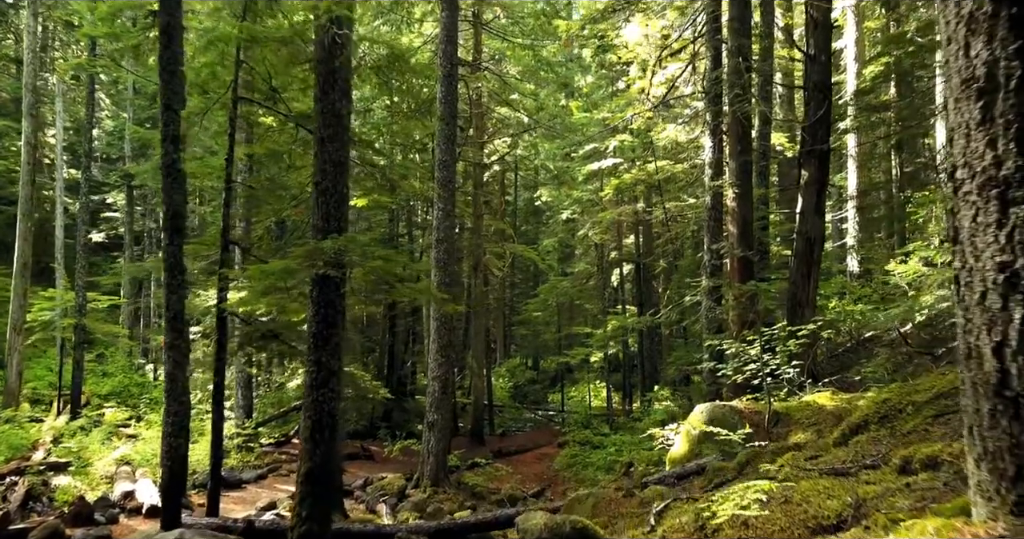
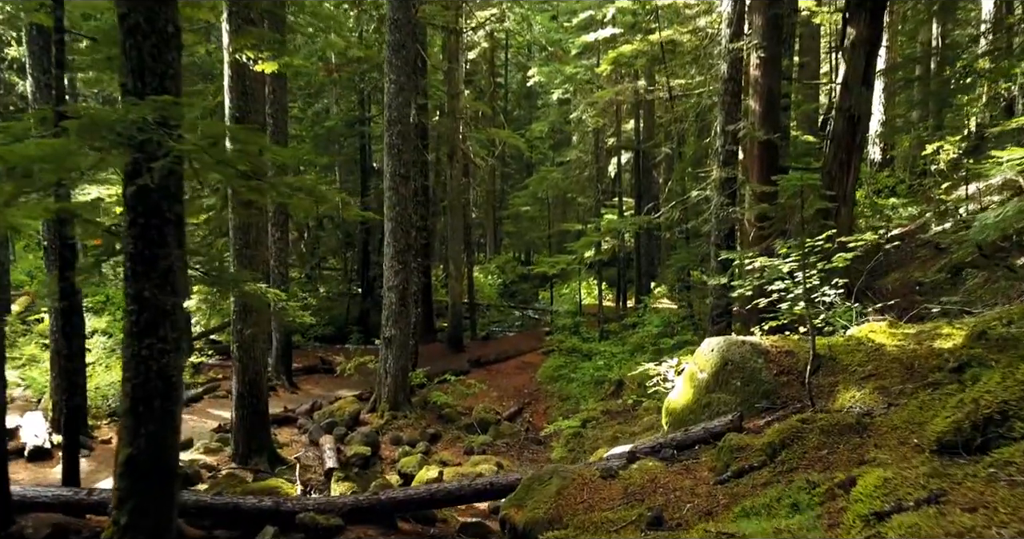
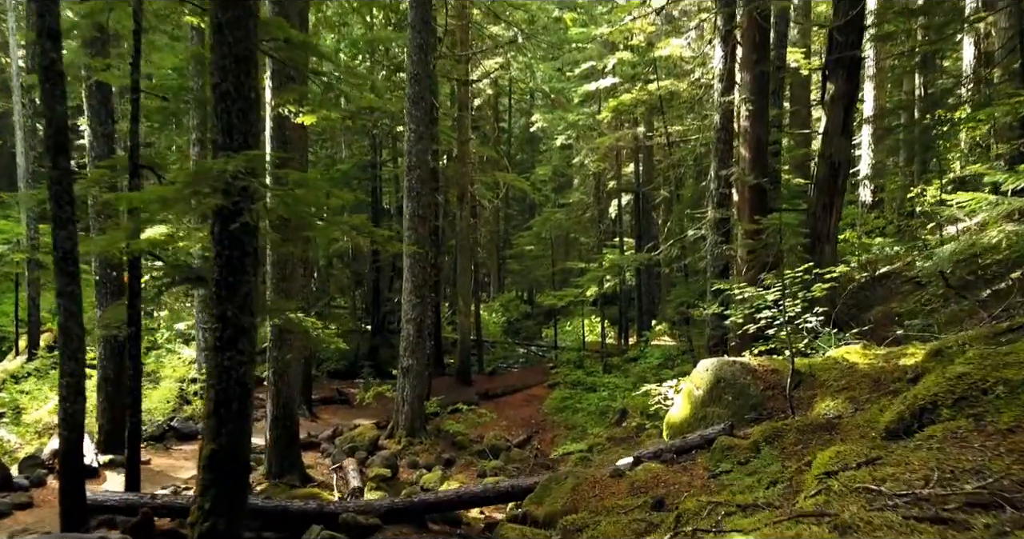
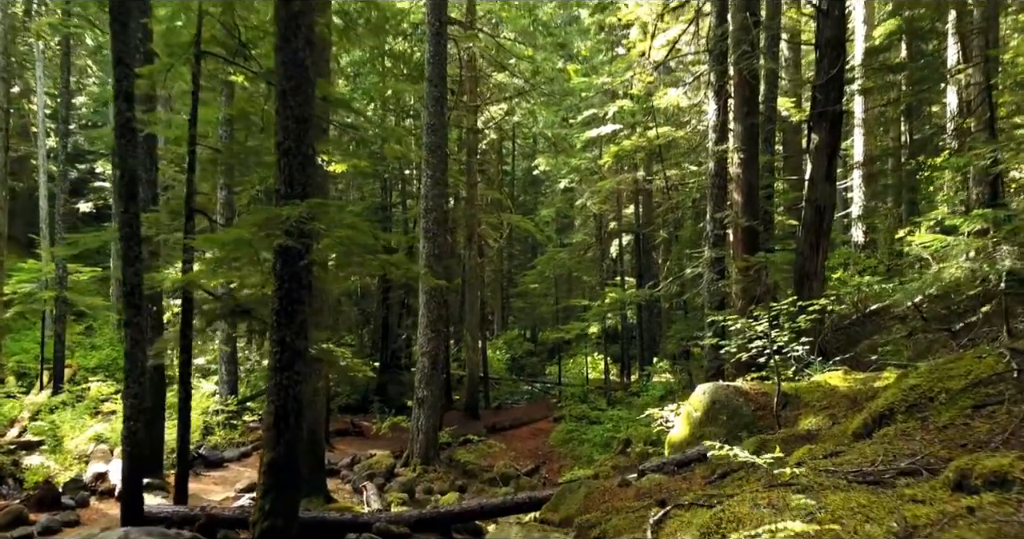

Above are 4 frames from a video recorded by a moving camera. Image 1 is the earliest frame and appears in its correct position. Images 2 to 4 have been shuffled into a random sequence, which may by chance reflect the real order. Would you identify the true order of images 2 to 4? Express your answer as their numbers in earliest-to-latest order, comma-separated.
4, 3, 2
